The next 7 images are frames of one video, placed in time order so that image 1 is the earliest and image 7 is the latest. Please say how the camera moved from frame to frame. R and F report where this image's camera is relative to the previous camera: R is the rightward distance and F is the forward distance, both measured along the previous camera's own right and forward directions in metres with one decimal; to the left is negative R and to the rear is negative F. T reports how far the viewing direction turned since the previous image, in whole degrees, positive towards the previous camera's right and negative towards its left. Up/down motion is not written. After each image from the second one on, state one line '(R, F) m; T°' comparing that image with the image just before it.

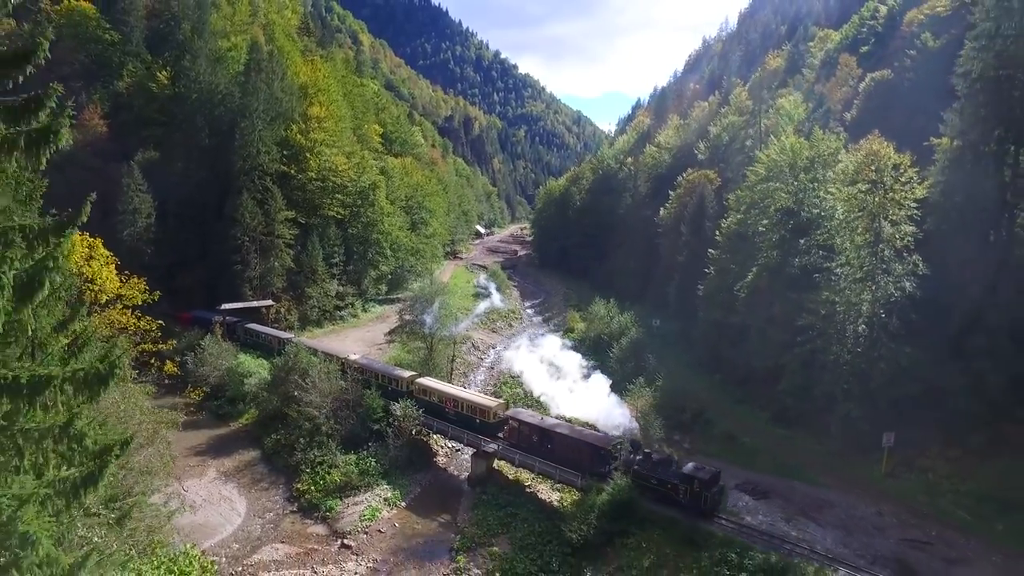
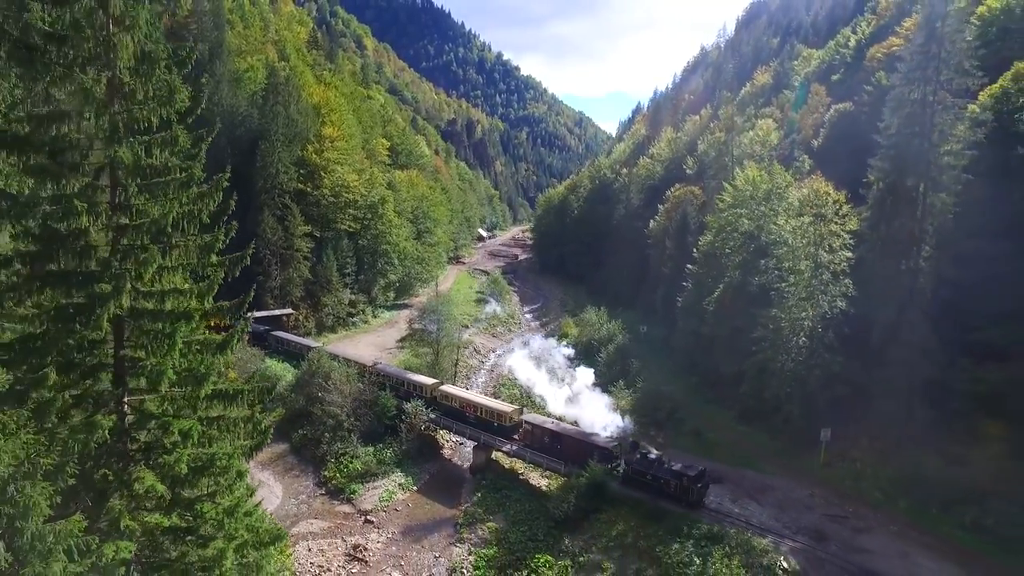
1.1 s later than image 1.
(+0.4, -5.1) m; 0°
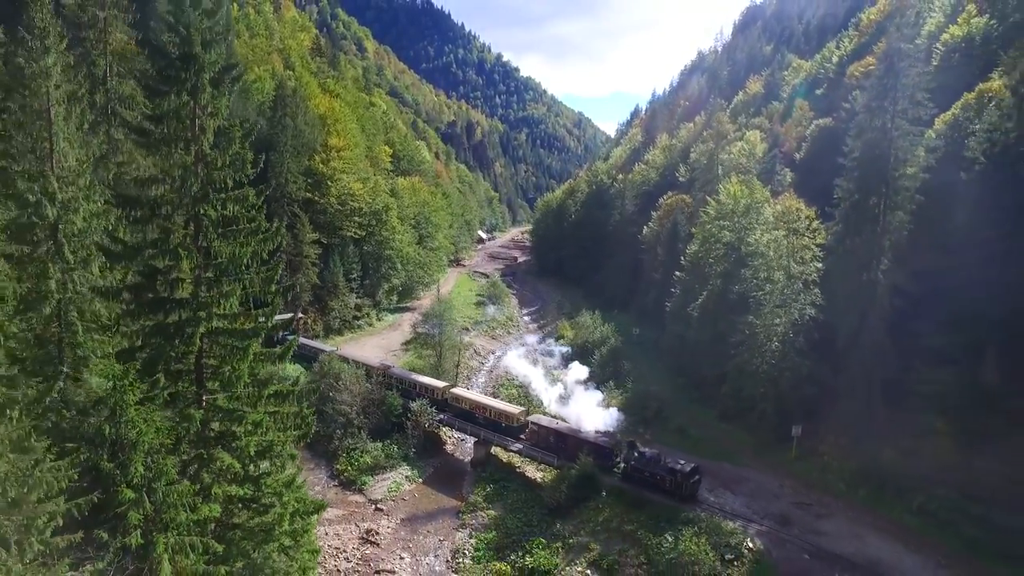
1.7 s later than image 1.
(+0.1, -3.0) m; 0°
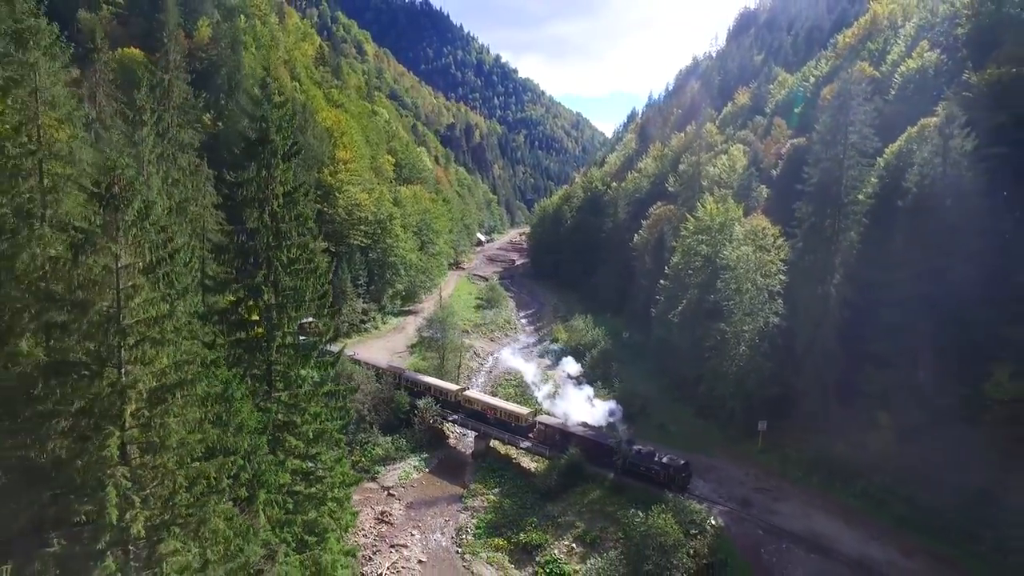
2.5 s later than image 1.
(+0.1, -4.3) m; 0°
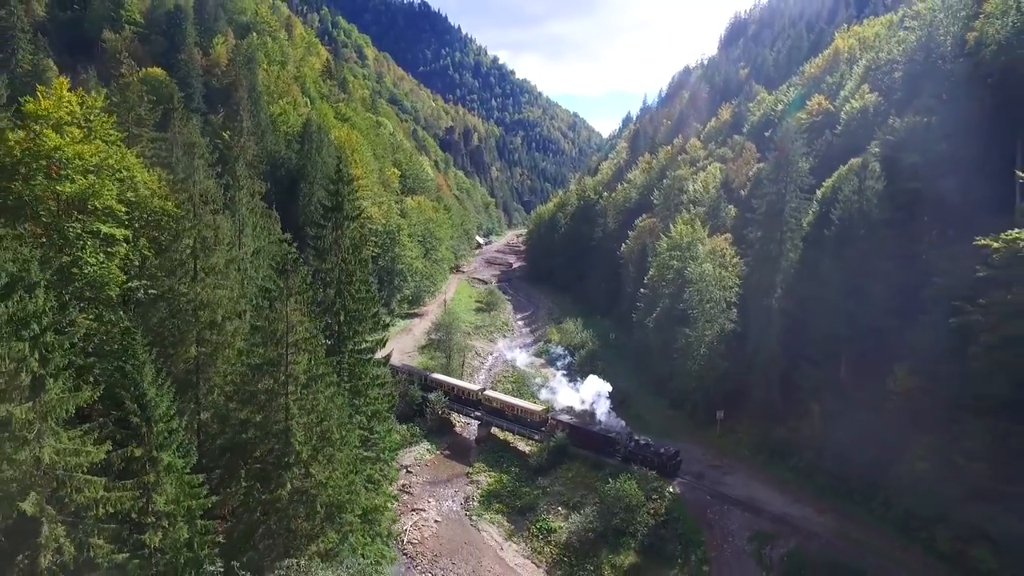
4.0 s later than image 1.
(0.0, -7.4) m; 0°
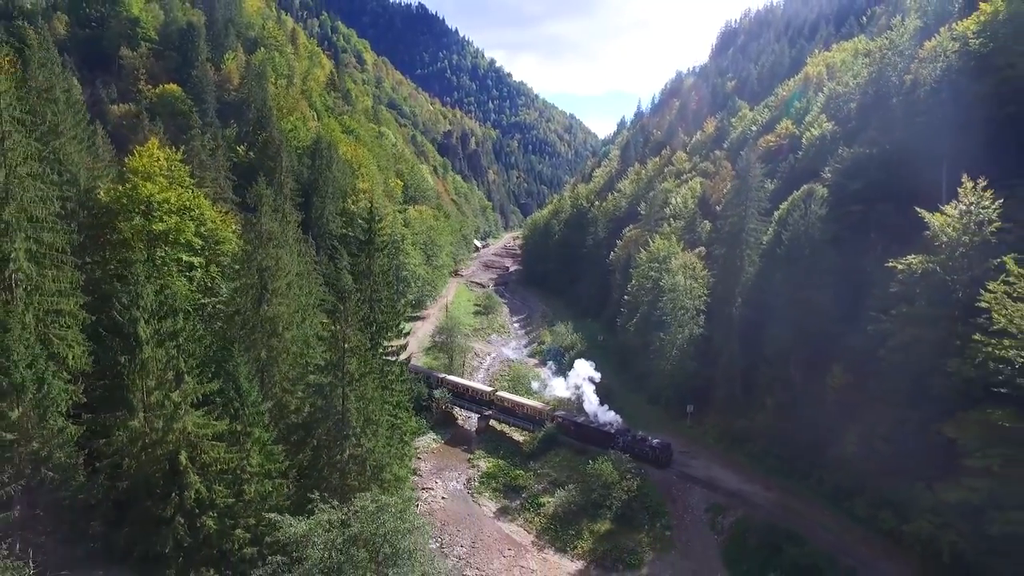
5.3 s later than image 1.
(+0.1, -6.6) m; 0°
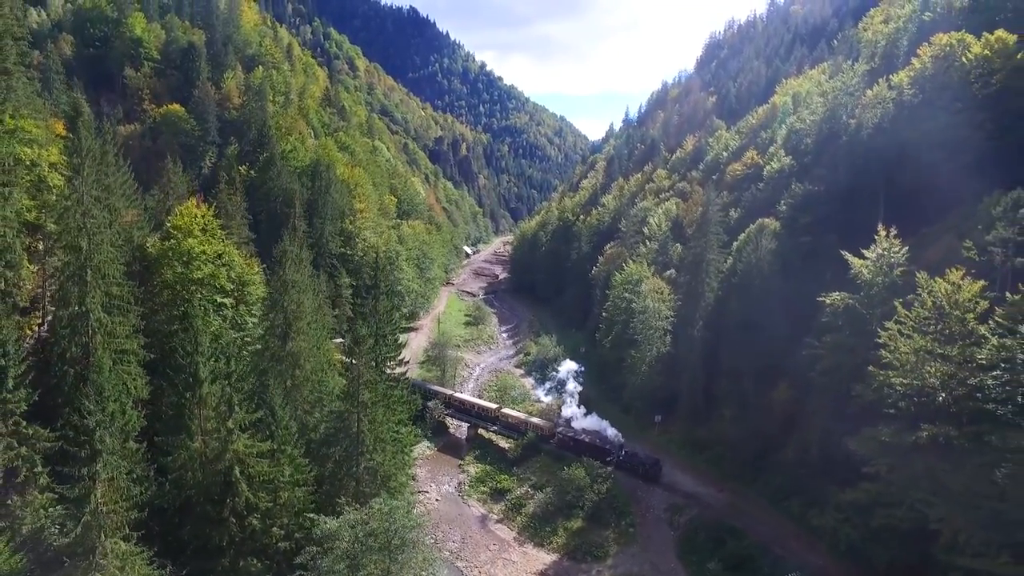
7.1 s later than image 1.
(+0.4, -5.9) m; +1°
